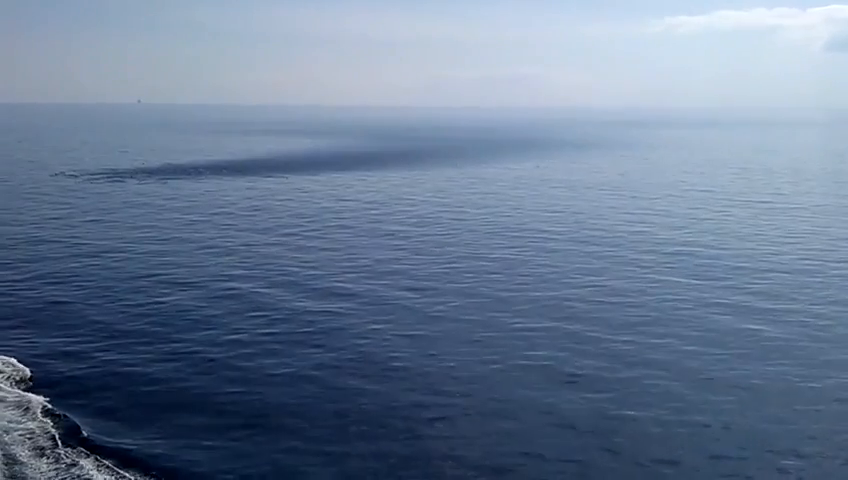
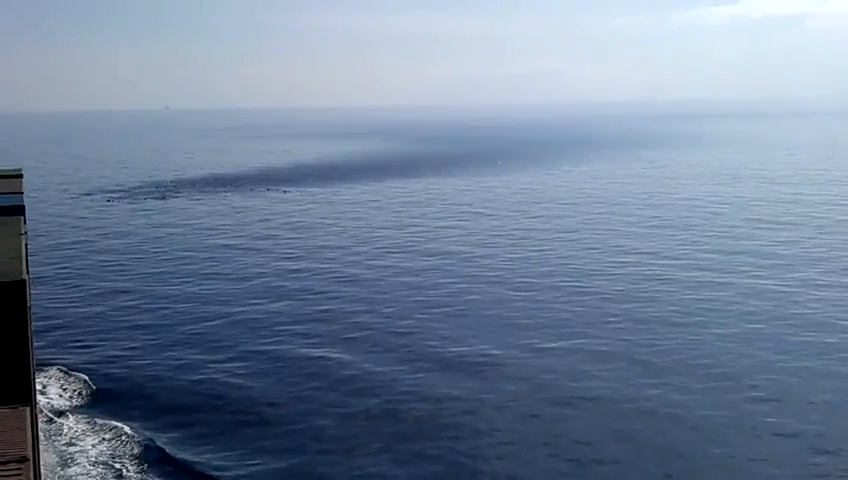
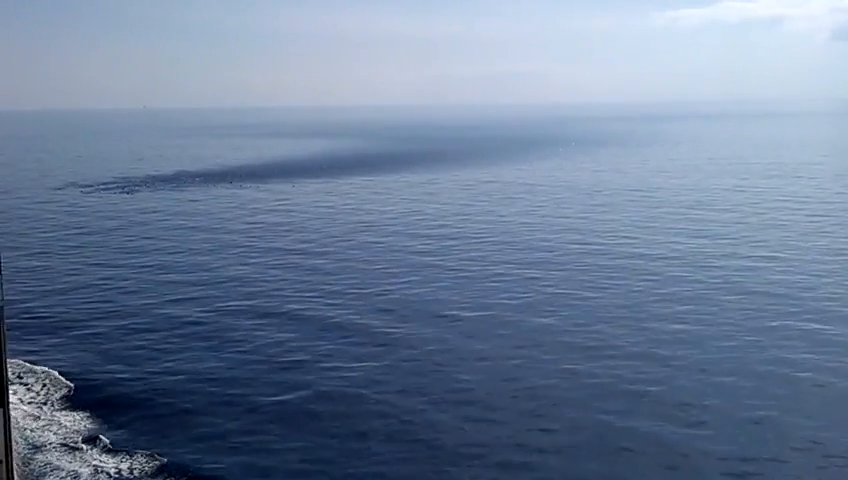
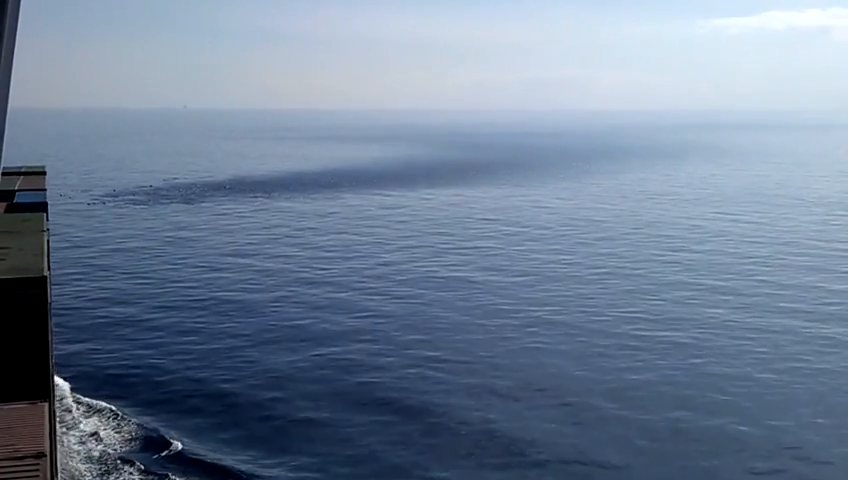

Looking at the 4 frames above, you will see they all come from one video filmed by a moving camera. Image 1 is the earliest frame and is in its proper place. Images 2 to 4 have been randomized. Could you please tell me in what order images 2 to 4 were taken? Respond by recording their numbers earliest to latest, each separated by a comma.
3, 2, 4
